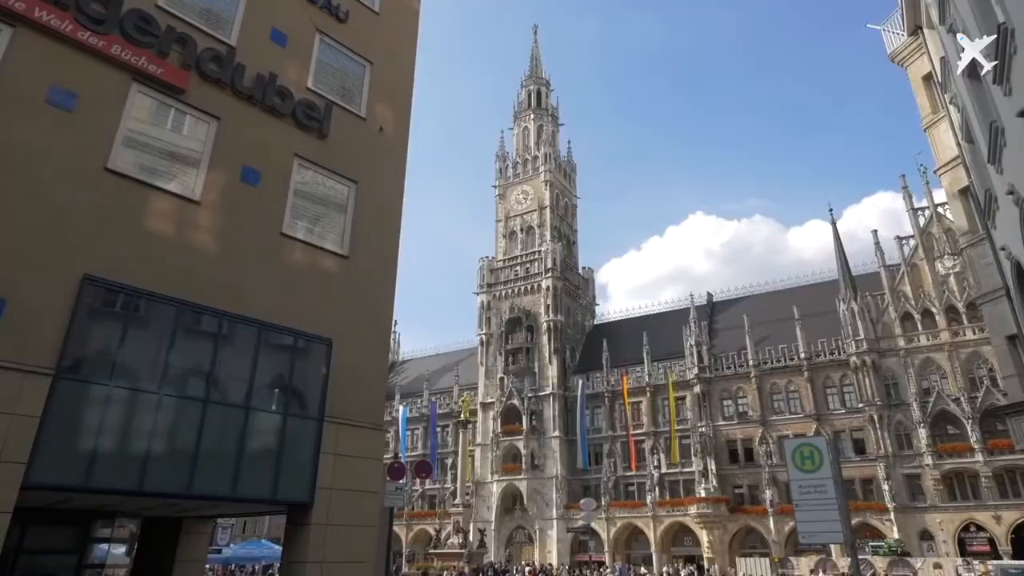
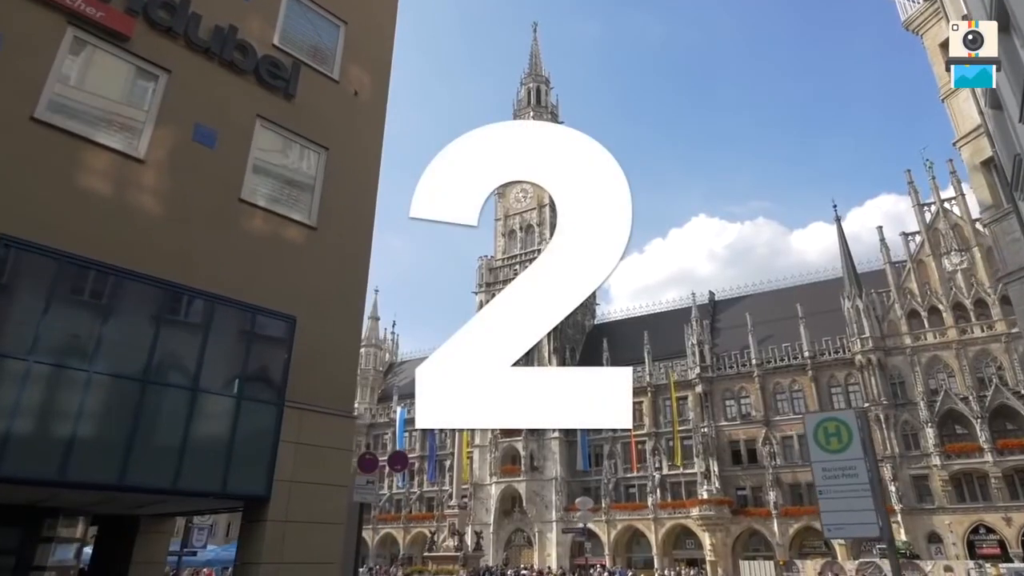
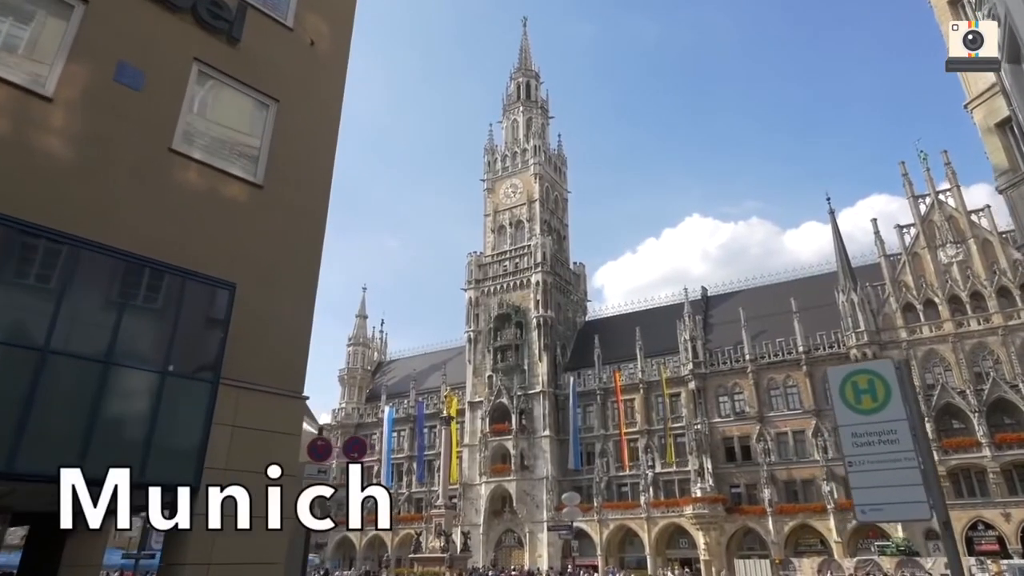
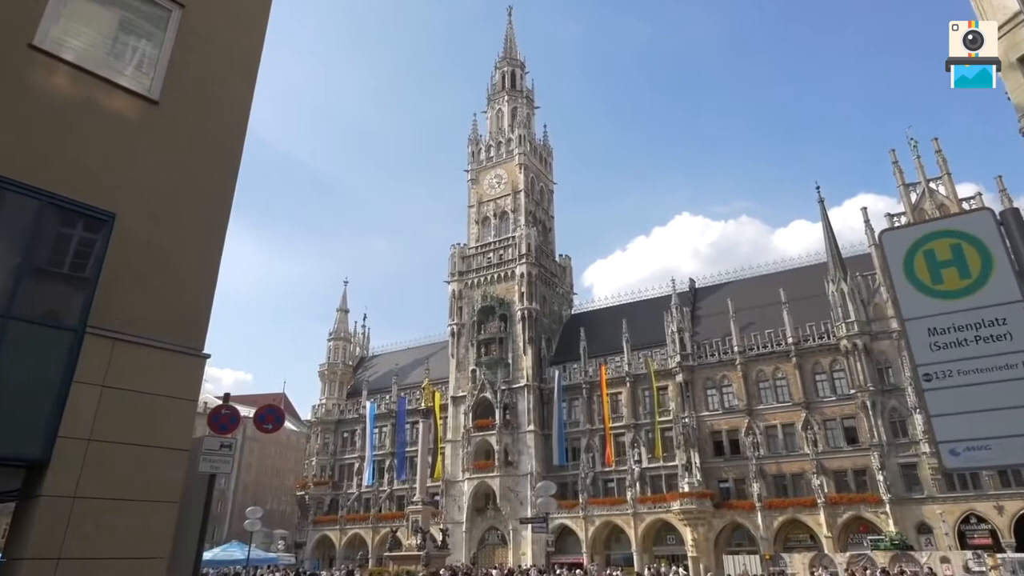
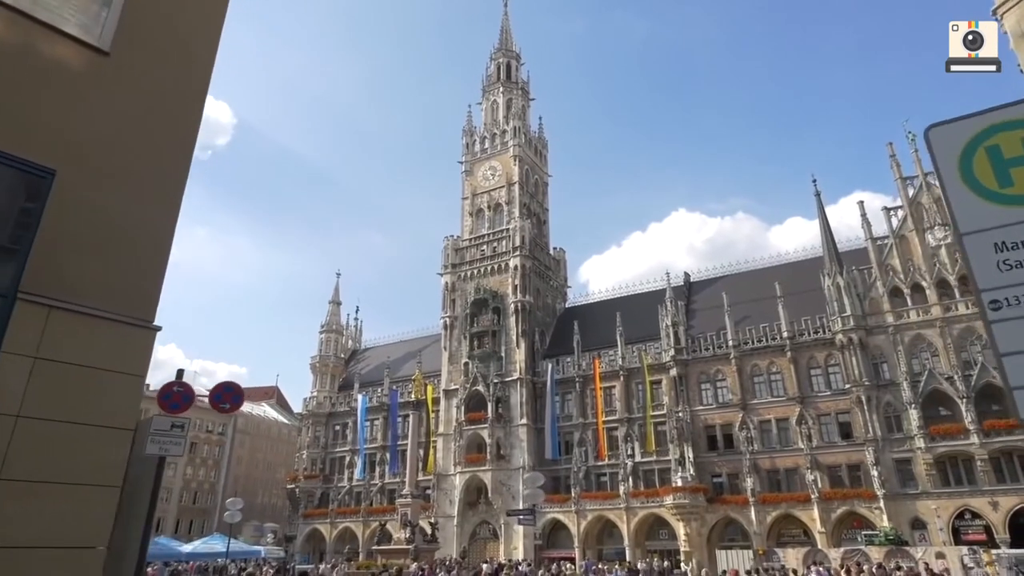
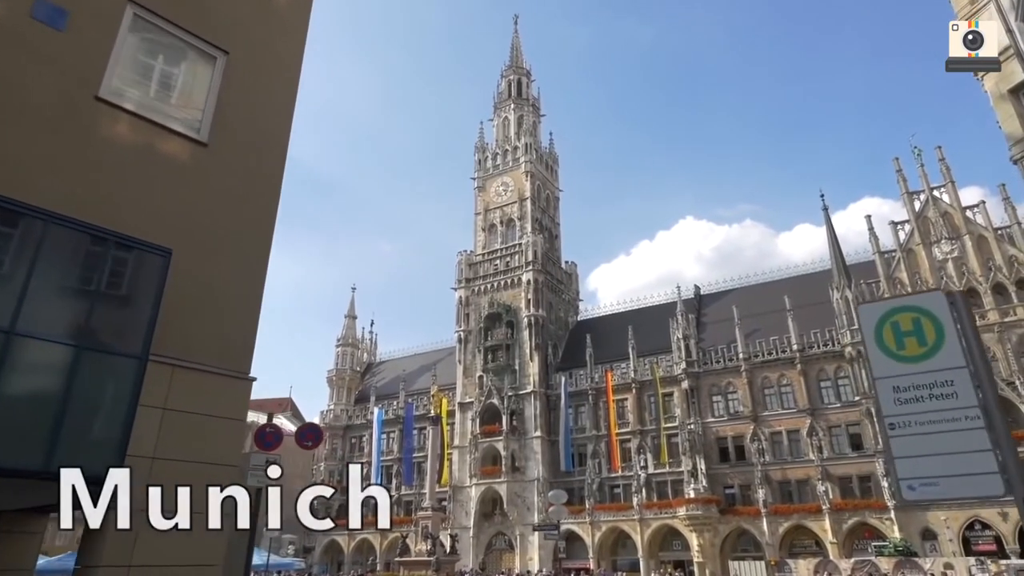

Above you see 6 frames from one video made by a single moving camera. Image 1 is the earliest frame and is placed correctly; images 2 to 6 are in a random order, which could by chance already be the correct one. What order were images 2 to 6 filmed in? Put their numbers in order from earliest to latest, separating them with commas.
2, 3, 6, 4, 5
